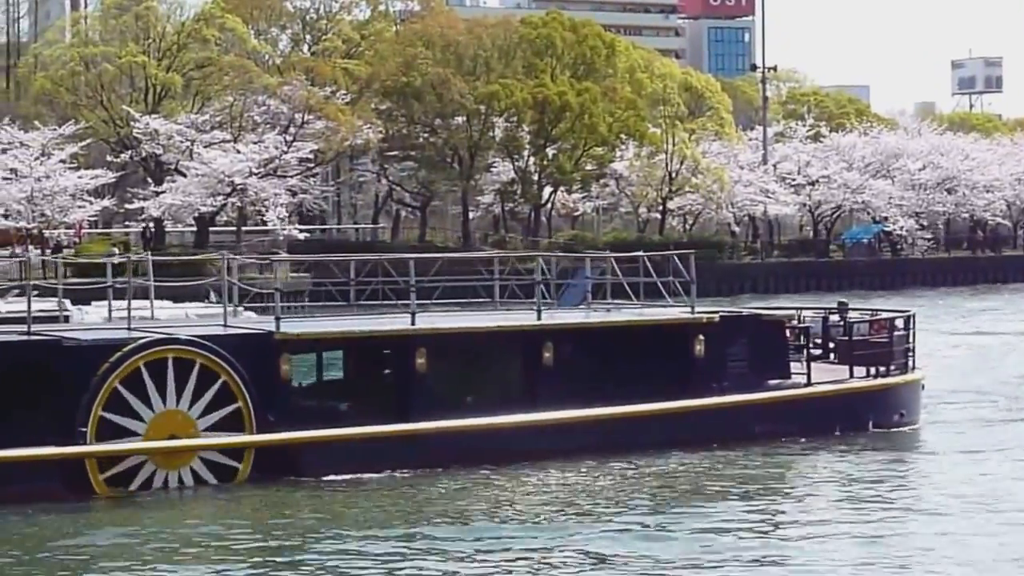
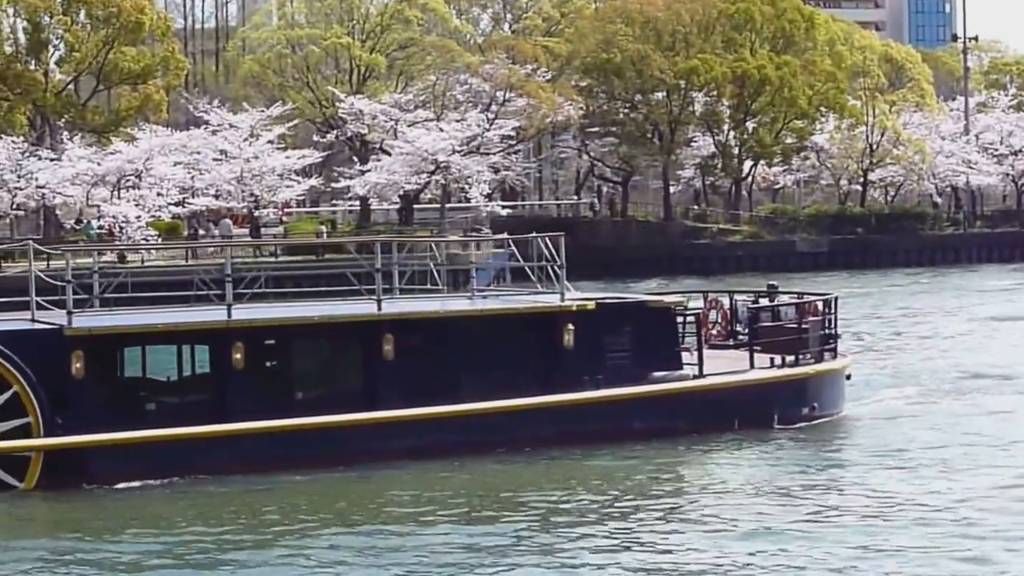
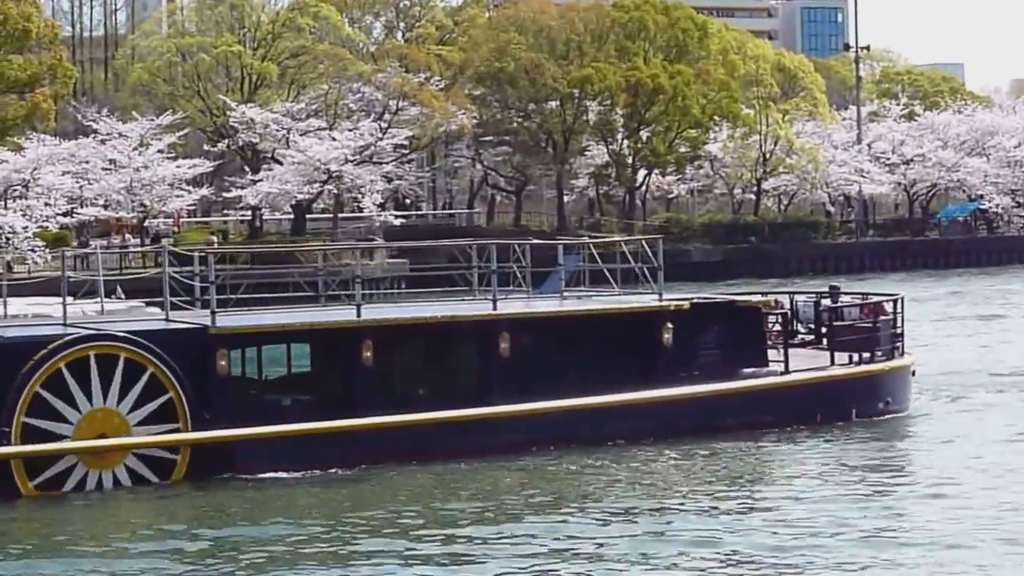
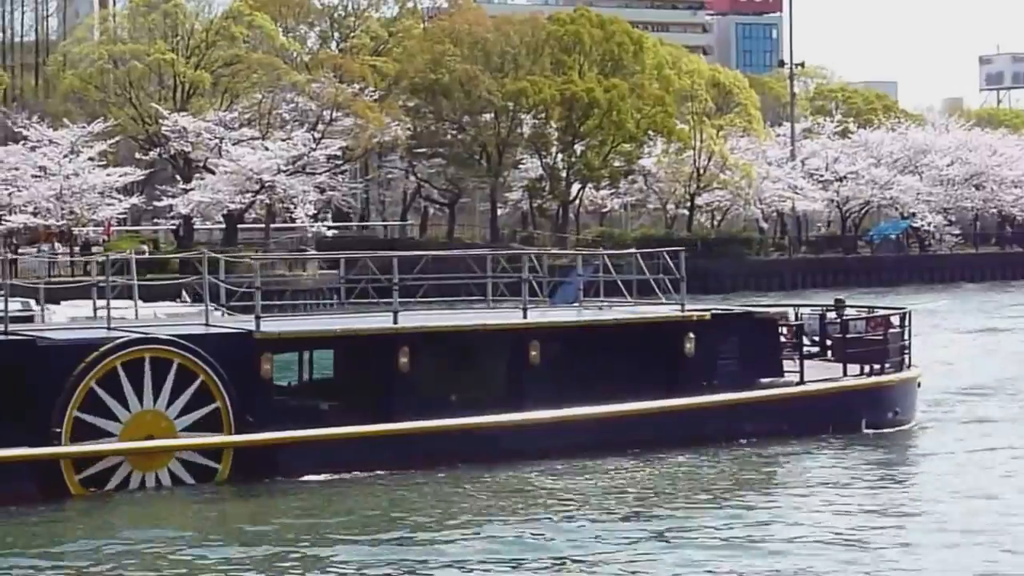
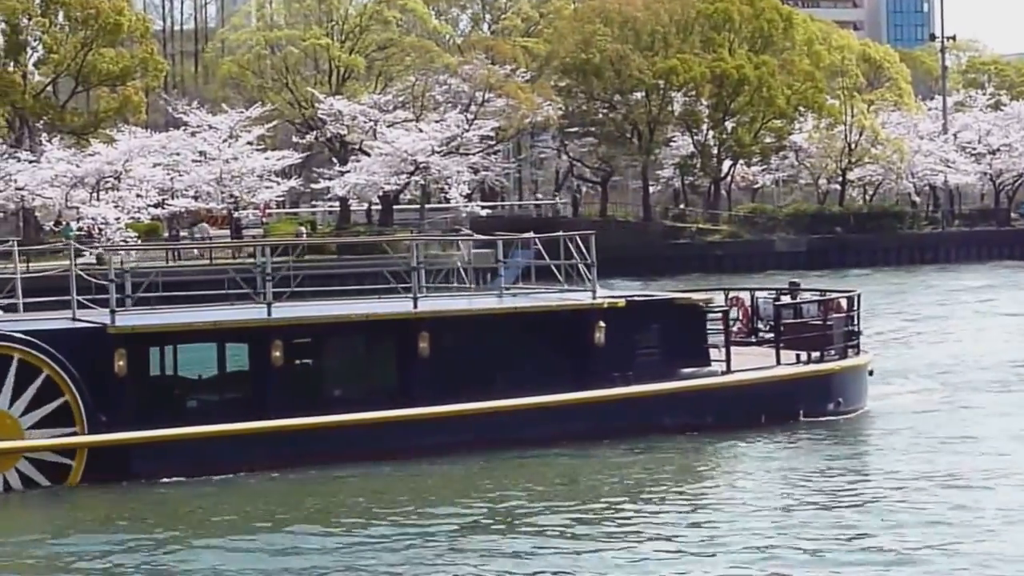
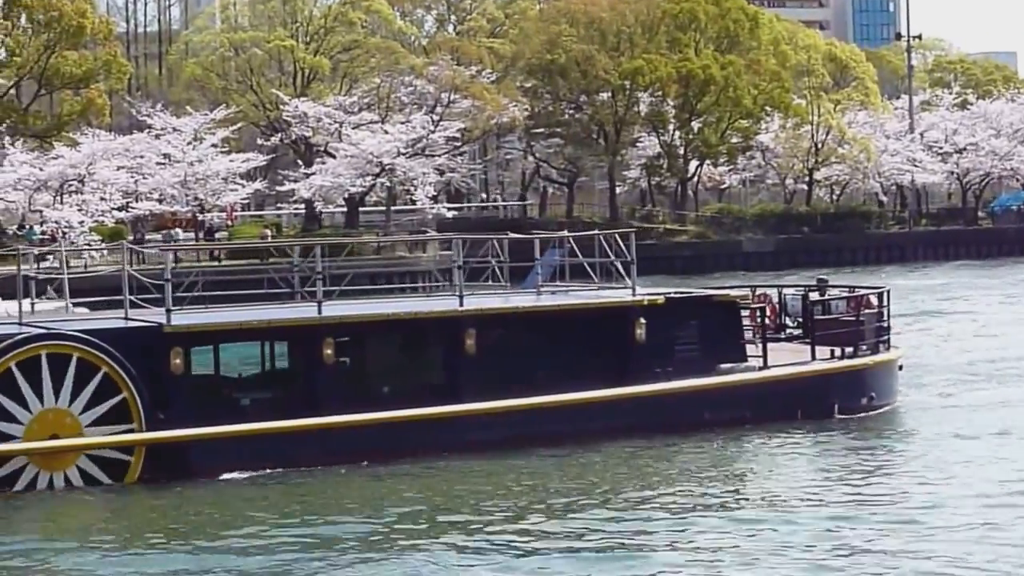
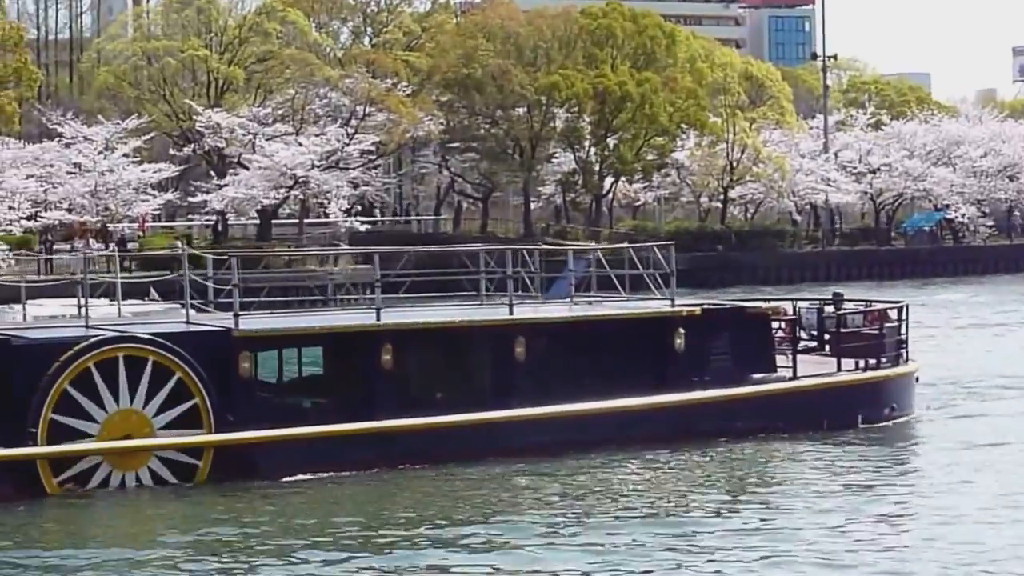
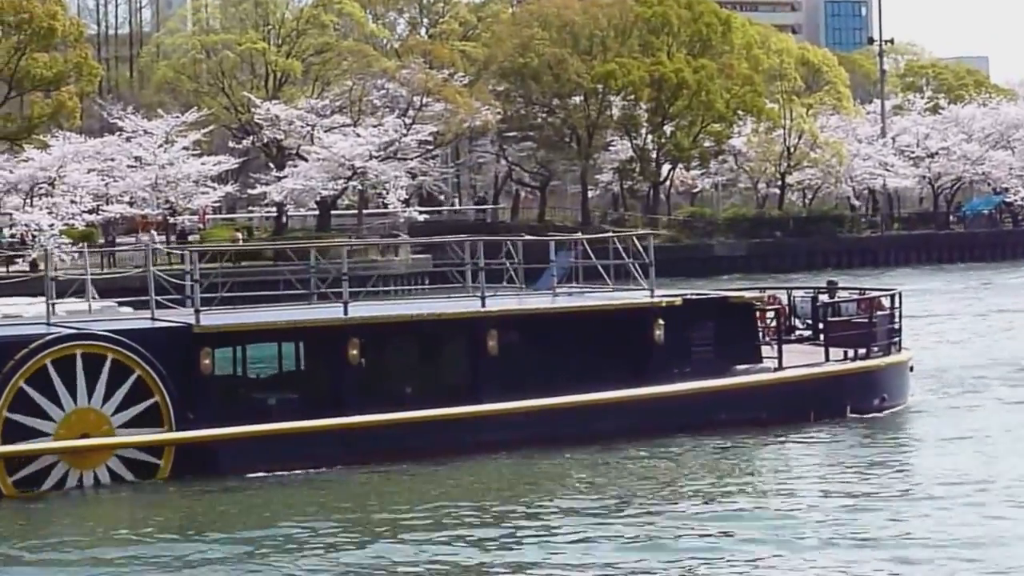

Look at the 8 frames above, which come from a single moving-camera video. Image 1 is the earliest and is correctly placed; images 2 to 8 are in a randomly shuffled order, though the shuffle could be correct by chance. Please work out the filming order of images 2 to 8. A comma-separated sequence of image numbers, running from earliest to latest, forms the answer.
4, 7, 3, 8, 6, 5, 2
